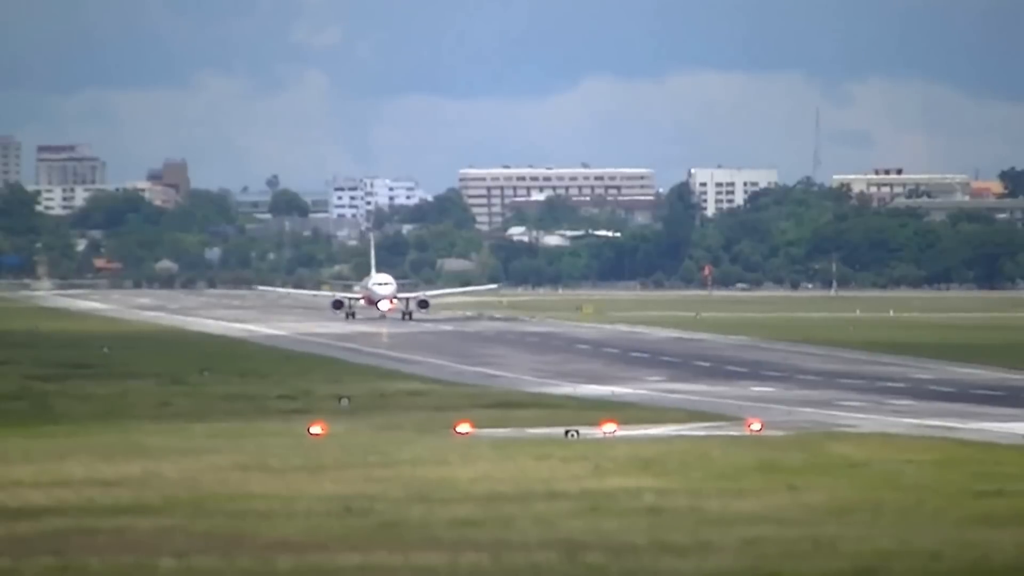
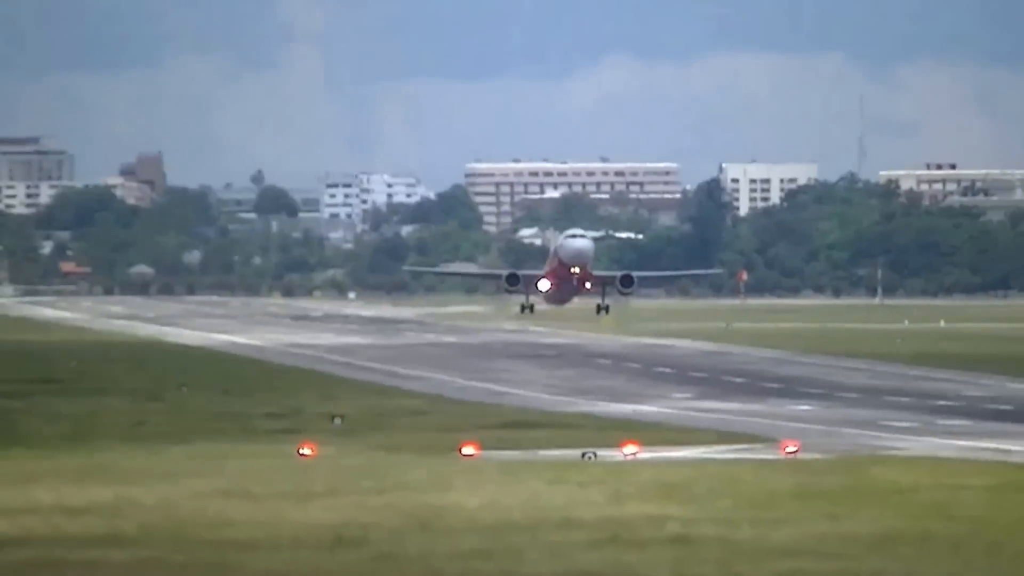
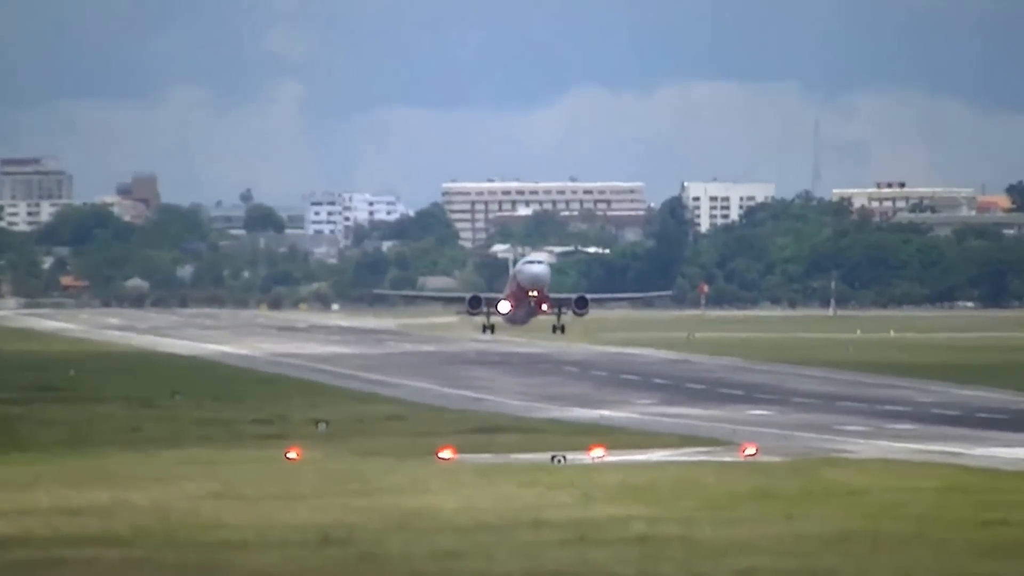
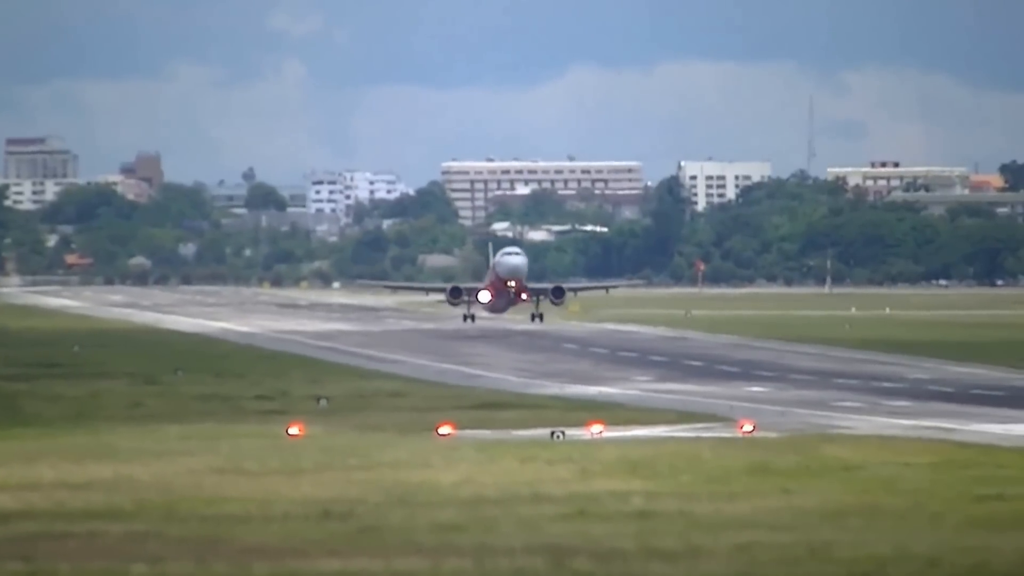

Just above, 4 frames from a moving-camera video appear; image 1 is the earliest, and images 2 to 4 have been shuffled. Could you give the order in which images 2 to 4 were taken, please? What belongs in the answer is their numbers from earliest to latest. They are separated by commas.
4, 3, 2
